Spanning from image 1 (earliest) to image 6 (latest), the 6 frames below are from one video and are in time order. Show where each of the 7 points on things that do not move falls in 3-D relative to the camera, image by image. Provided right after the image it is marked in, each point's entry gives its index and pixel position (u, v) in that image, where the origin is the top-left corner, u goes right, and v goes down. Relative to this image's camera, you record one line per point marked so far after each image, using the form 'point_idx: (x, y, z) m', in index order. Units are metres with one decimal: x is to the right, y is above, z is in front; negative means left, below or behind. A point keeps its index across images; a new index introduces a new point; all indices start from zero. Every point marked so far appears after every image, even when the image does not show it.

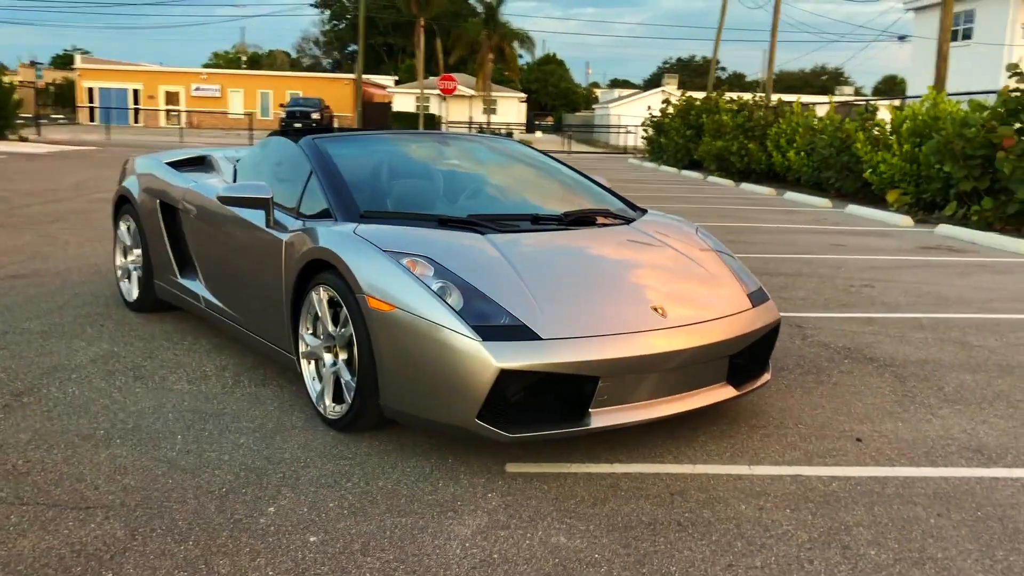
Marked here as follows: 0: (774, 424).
0: (+1.1, -0.6, +4.0) m
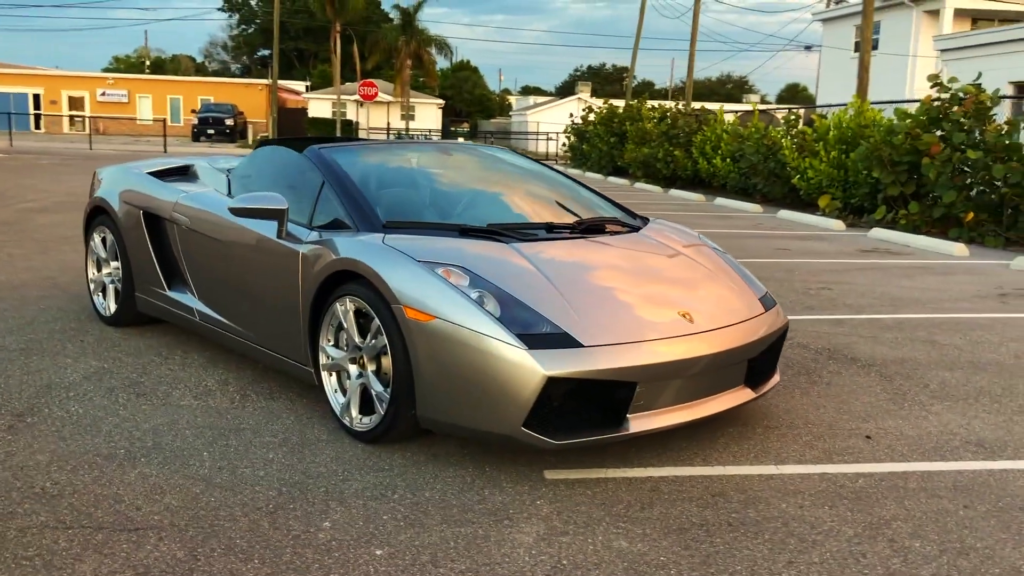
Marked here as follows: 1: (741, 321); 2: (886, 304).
0: (+1.2, -0.6, +4.2) m
1: (+0.9, -0.1, +3.9) m
2: (+2.8, -0.1, +7.2) m
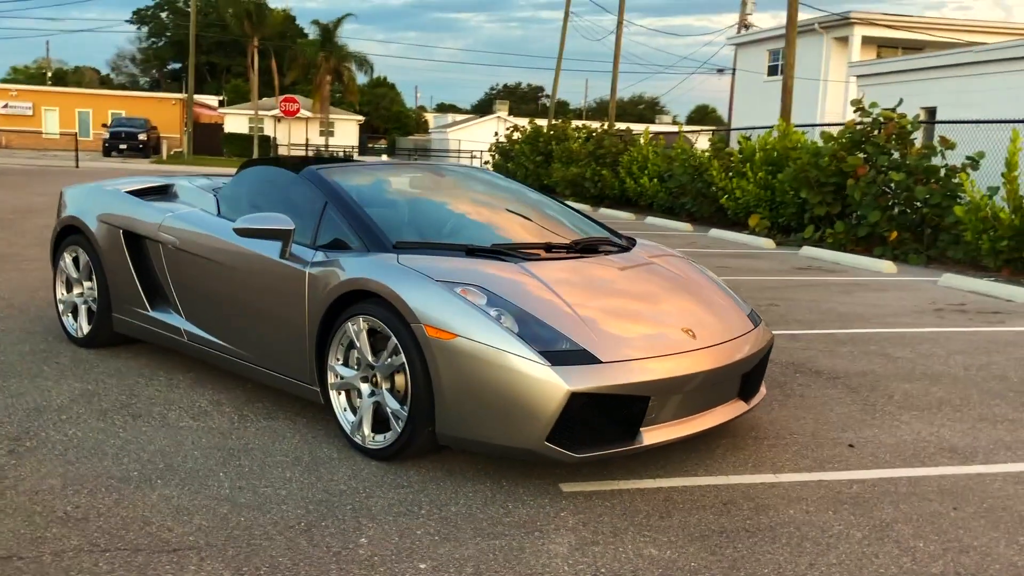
0: (+1.2, -0.7, +4.4) m
1: (+0.9, -0.2, +4.1) m
2: (+2.5, -0.2, +7.5) m
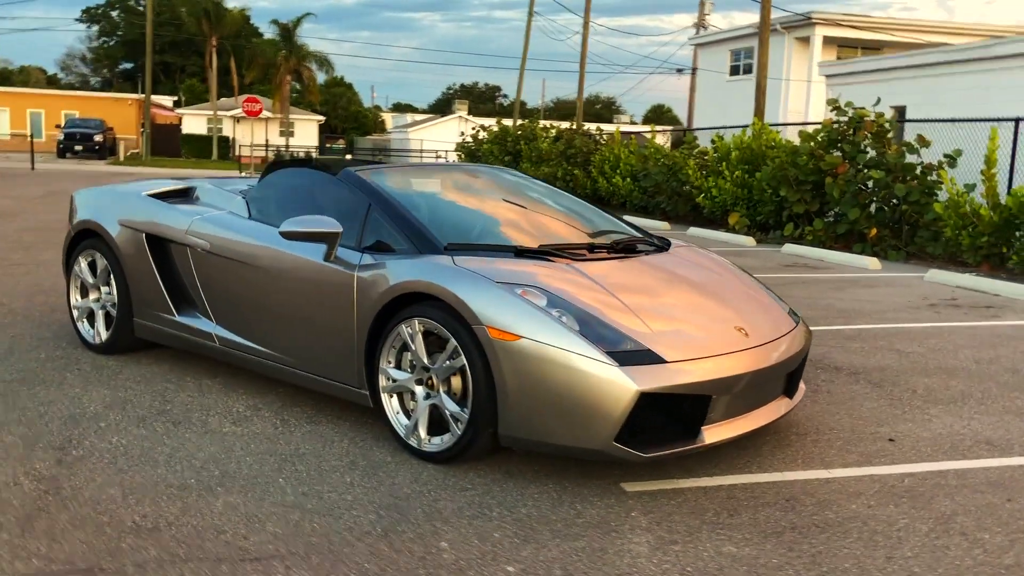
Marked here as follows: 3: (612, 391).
0: (+1.4, -0.7, +4.4) m
1: (+1.1, -0.2, +4.1) m
2: (+2.6, -0.2, +7.6) m
3: (+0.4, -0.4, +3.4) m
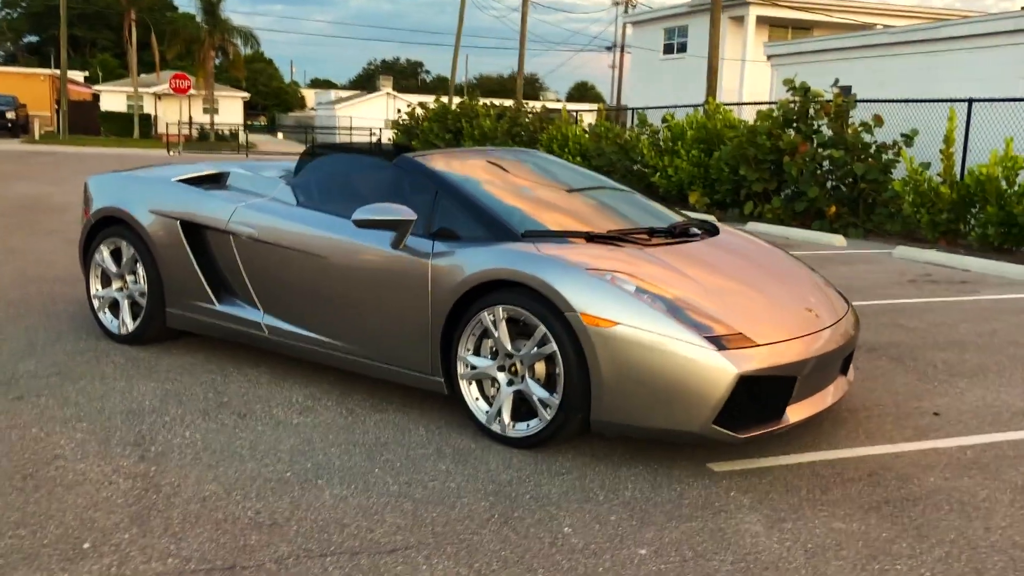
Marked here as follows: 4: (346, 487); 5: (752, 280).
0: (+1.7, -0.6, +4.6) m
1: (+1.4, -0.1, +4.2) m
2: (+2.6, 0.0, +7.9) m
3: (+0.7, -0.3, +3.5) m
4: (-0.6, -0.7, +3.4) m
5: (+1.1, 0.0, +4.2) m
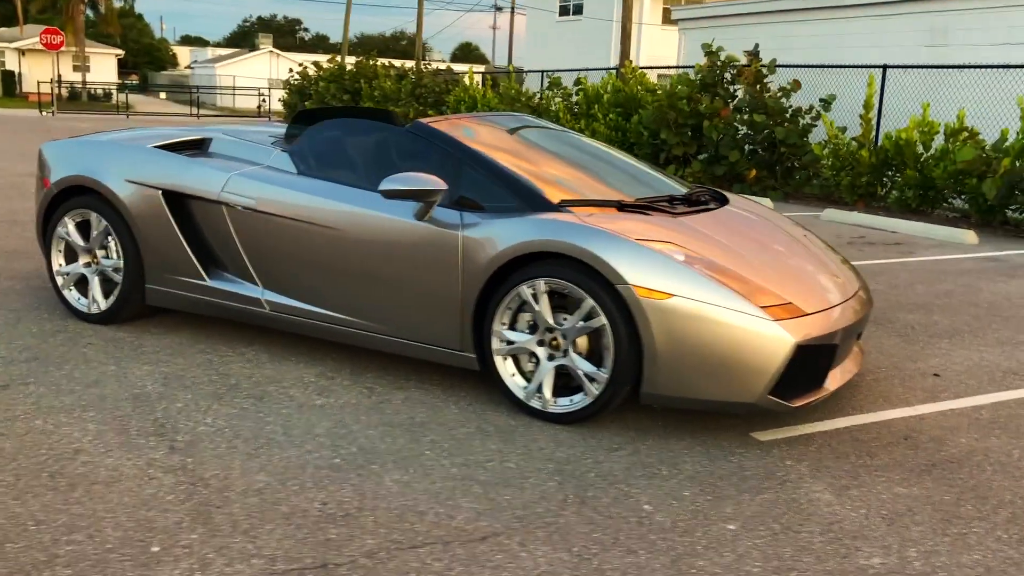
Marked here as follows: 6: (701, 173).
0: (+1.7, -0.4, +4.7) m
1: (+1.5, 0.0, +4.3) m
2: (+2.2, +0.3, +8.0) m
3: (+0.9, -0.2, +3.5) m
4: (-0.4, -0.6, +3.3) m
5: (+1.2, +0.2, +4.2) m
6: (+2.8, +1.7, +14.0) m
